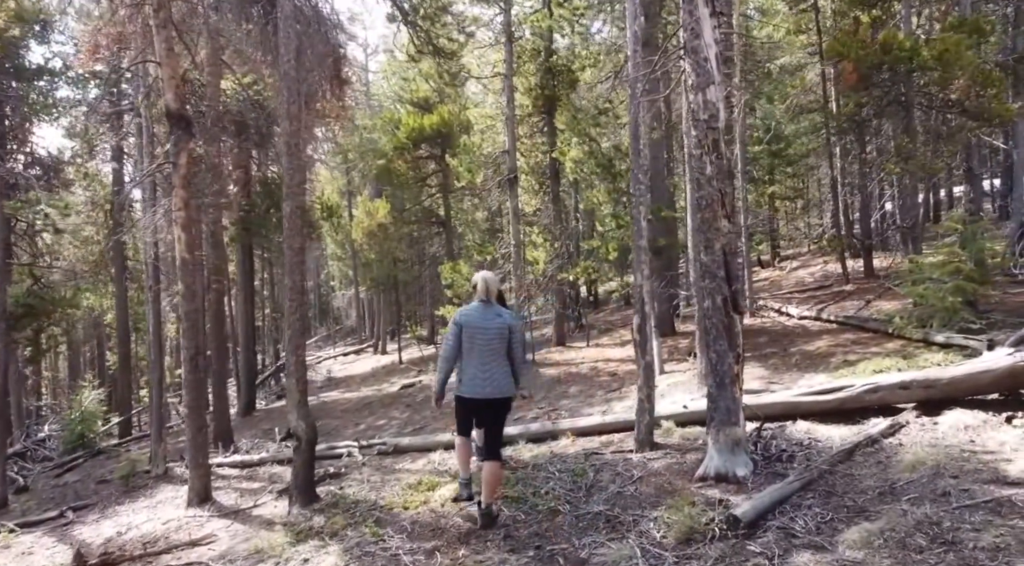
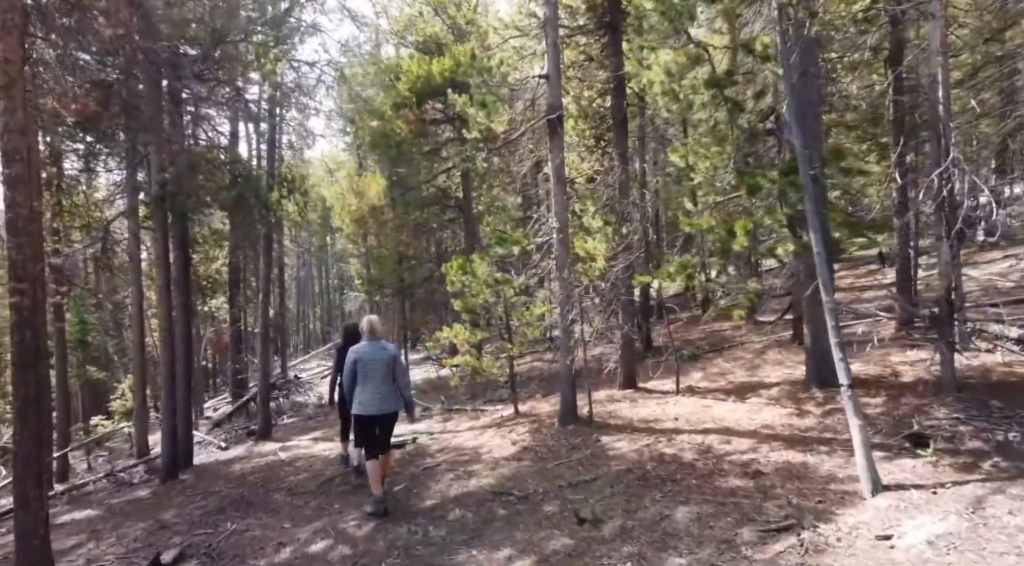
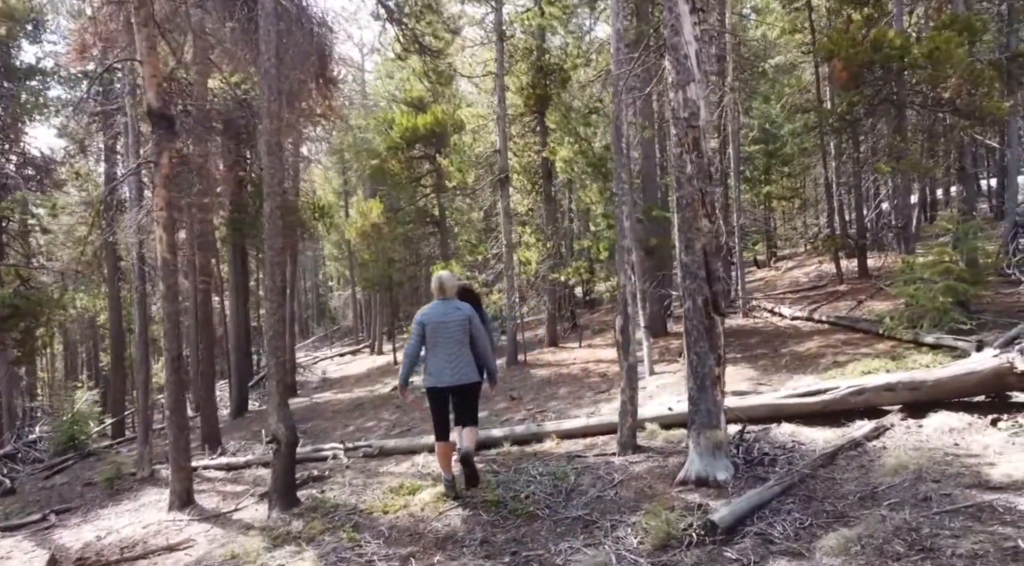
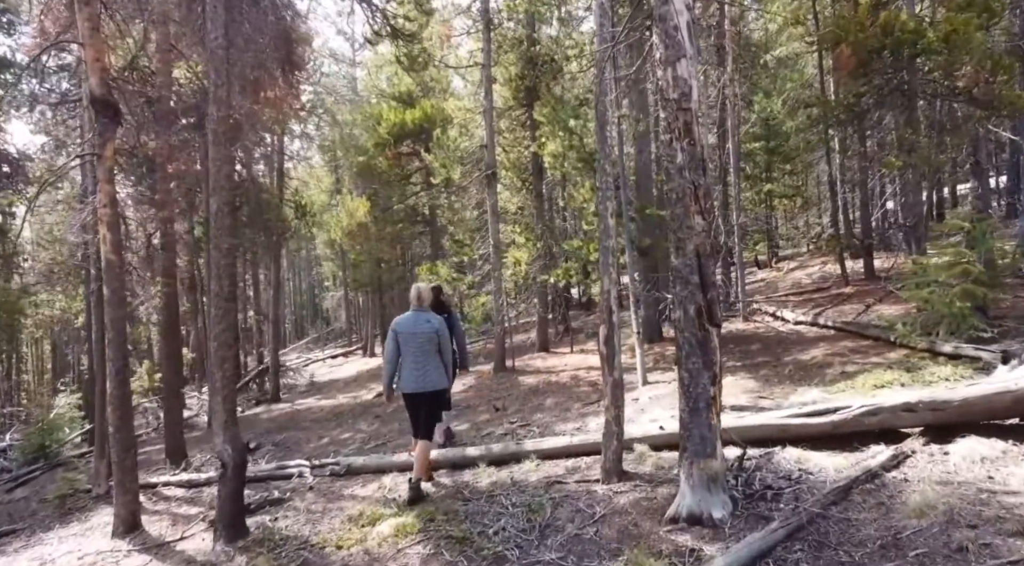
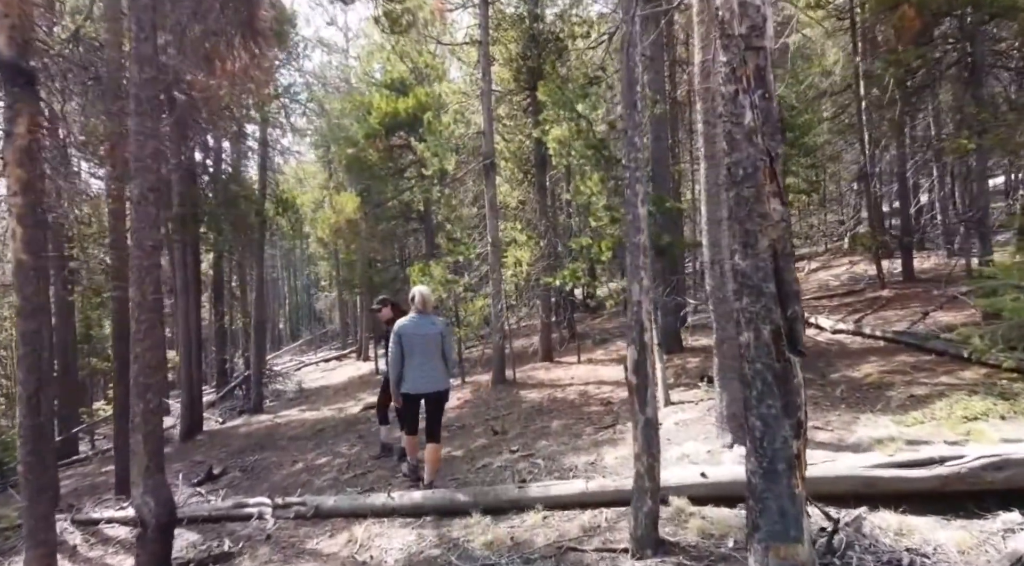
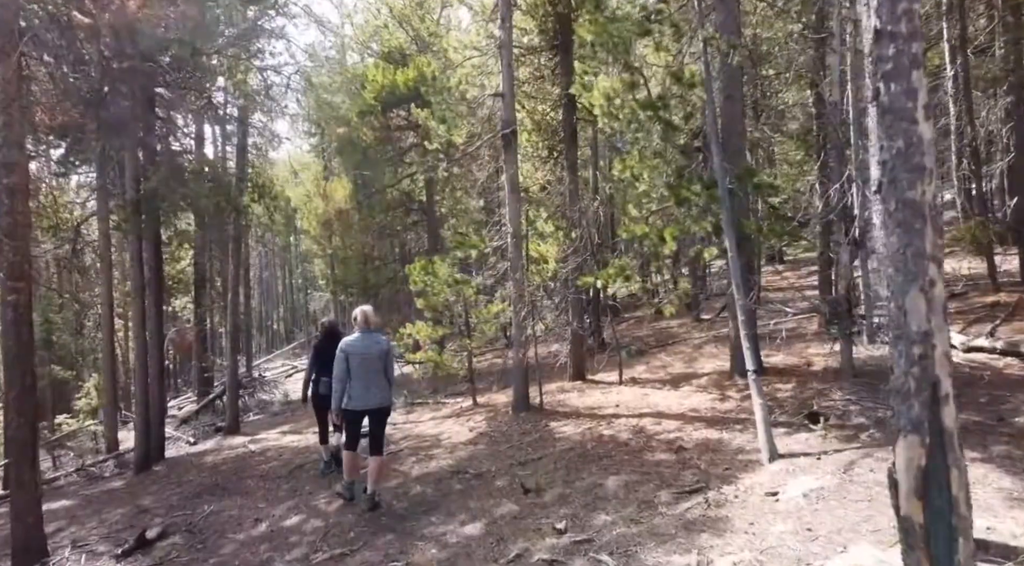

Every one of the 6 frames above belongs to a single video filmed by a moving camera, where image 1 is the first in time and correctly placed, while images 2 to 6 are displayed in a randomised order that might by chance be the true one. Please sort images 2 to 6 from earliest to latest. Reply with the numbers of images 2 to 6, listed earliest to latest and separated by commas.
3, 4, 5, 6, 2
